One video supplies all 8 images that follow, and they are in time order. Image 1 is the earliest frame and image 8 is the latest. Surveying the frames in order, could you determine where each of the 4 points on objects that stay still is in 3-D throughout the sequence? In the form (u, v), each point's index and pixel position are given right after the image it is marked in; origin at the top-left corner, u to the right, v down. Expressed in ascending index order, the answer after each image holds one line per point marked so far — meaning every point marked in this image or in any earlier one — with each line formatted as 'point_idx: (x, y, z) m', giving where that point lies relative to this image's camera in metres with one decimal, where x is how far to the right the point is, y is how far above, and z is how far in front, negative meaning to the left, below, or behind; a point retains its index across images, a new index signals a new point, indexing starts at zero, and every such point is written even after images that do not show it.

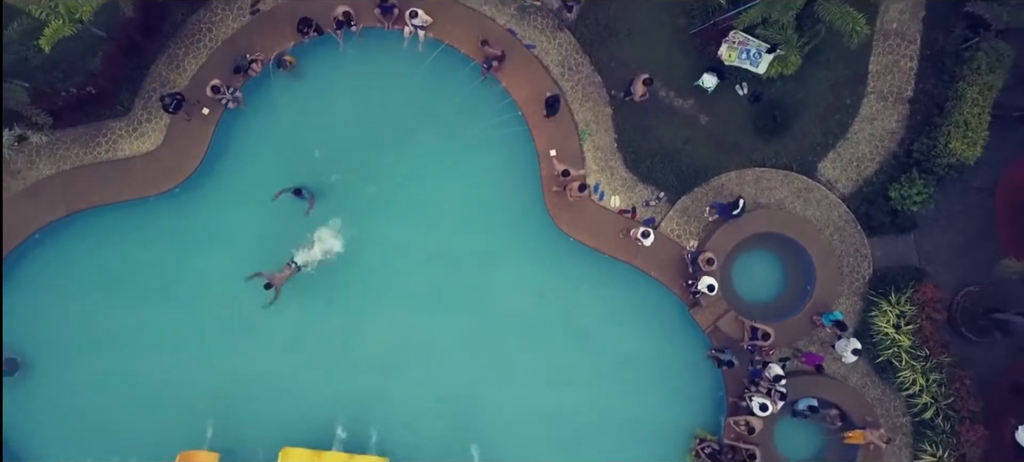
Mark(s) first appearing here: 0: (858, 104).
0: (+6.3, +2.3, +15.9) m
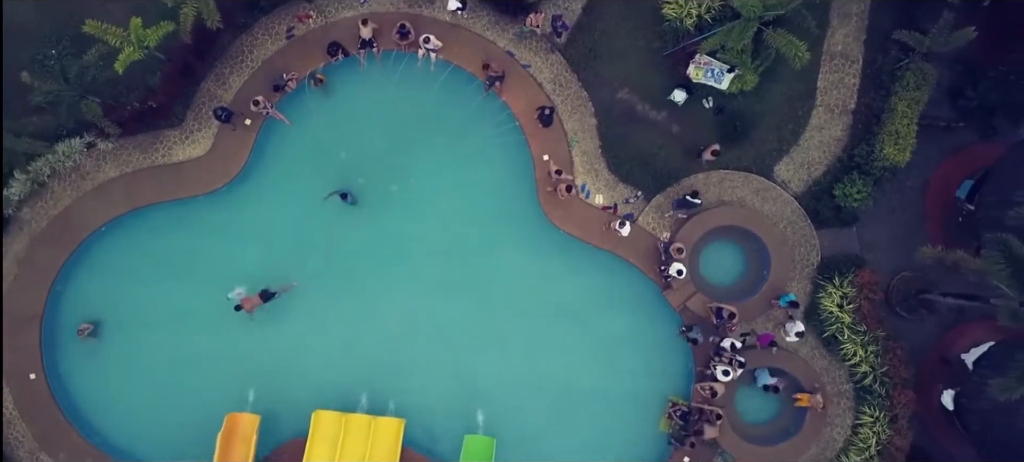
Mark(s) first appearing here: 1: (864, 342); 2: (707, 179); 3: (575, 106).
0: (+6.3, +2.4, +18.5) m
1: (+7.1, -2.2, +17.6) m
2: (+4.1, +1.1, +18.5) m
3: (+1.3, +2.6, +18.6) m
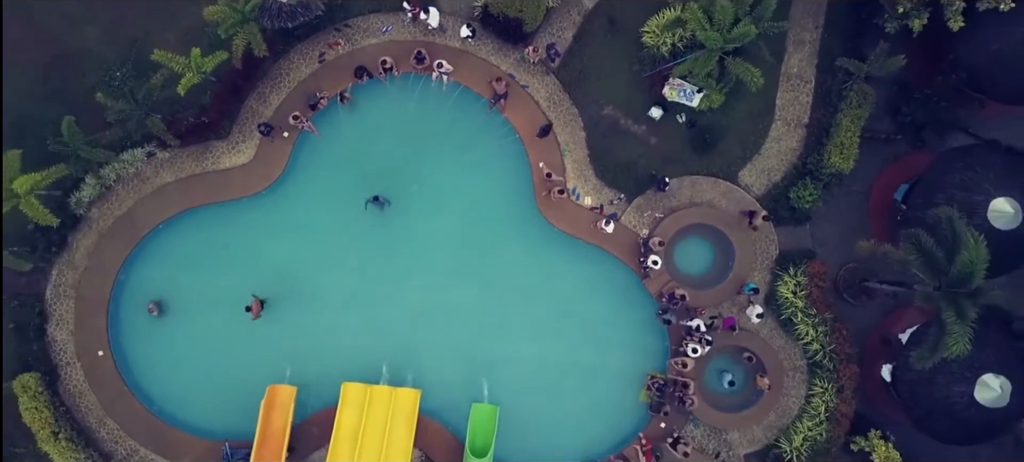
0: (+6.3, +2.5, +21.5) m
1: (+7.1, -2.1, +20.6) m
2: (+4.1, +1.2, +21.5) m
3: (+1.4, +2.7, +21.6) m
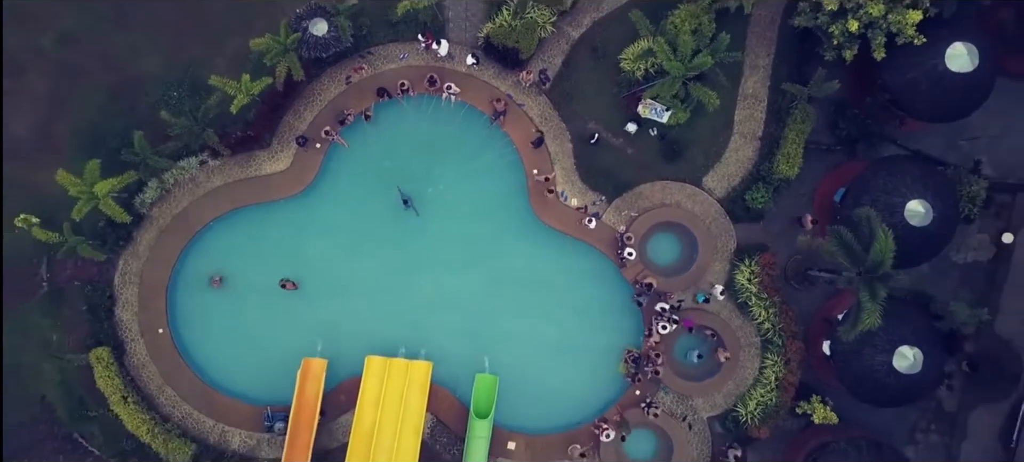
0: (+6.2, +2.6, +25.4) m
1: (+7.0, -2.0, +24.5) m
2: (+4.0, +1.3, +25.4) m
3: (+1.3, +2.8, +25.4) m
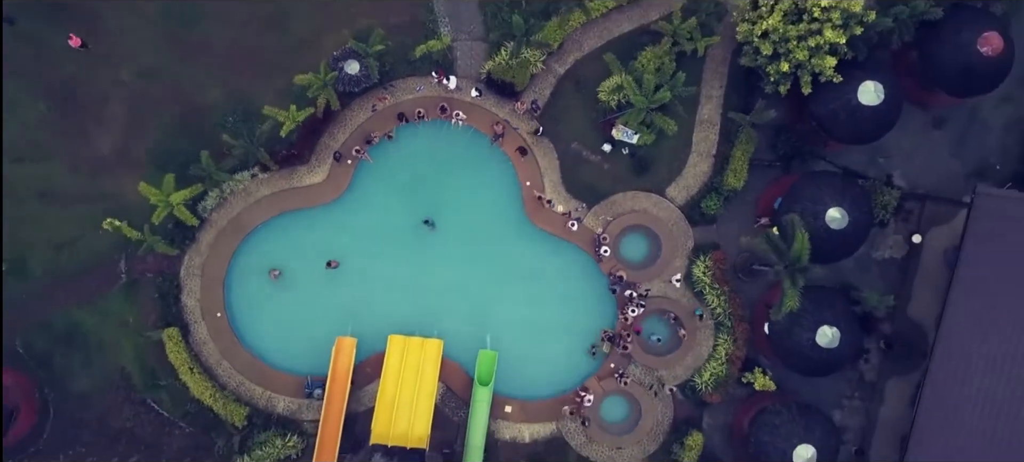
0: (+6.1, +2.6, +30.8) m
1: (+6.9, -2.1, +29.9) m
2: (+3.9, +1.2, +30.8) m
3: (+1.2, +2.7, +30.8) m
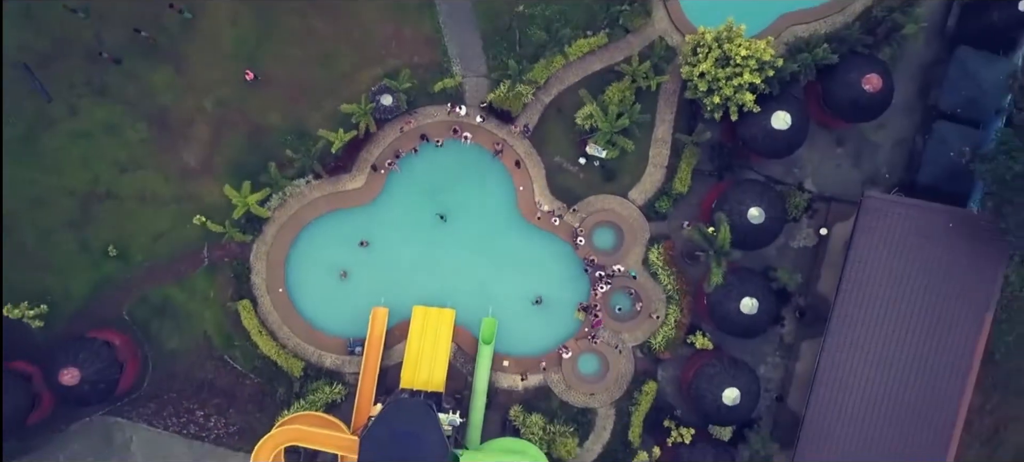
0: (+6.0, +2.8, +39.5) m
1: (+6.8, -1.9, +38.6) m
2: (+3.8, +1.4, +39.5) m
3: (+1.0, +3.0, +39.6) m
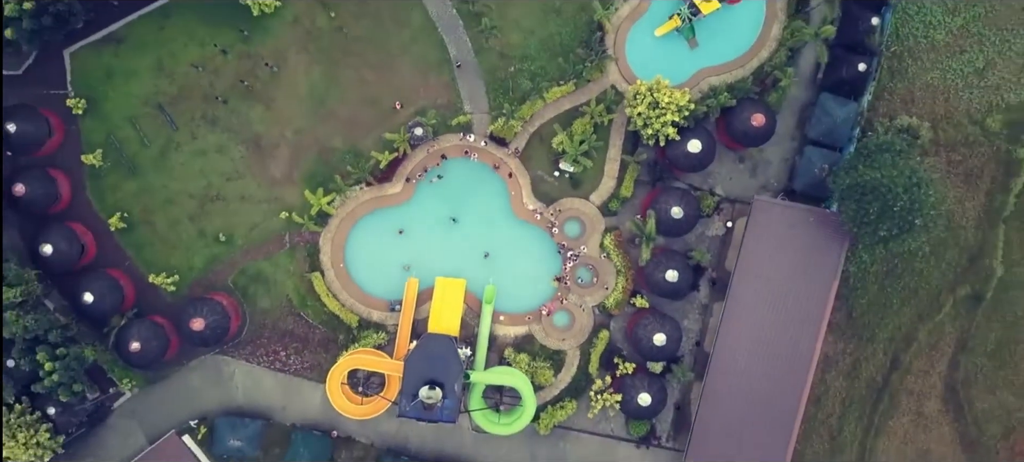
0: (+5.6, +3.3, +55.2) m
1: (+6.4, -1.4, +54.3) m
2: (+3.5, +1.9, +55.2) m
3: (+0.7, +3.5, +55.3) m
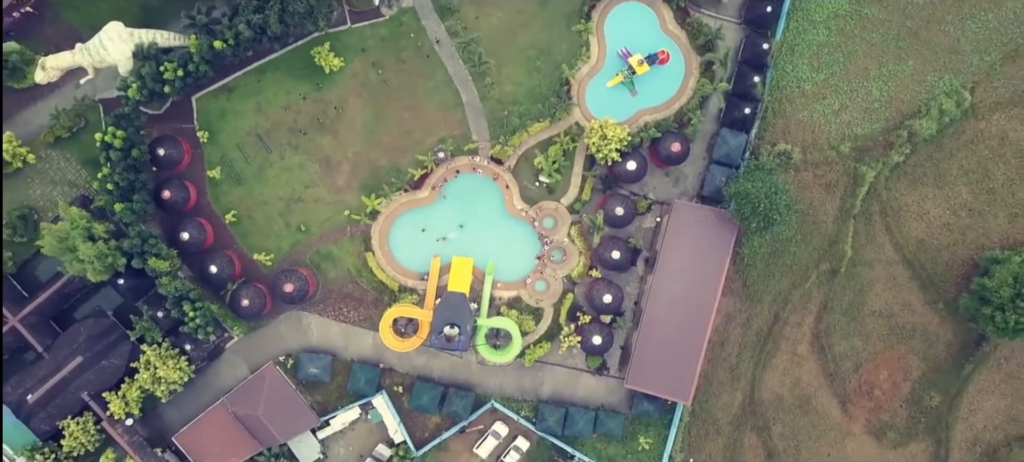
0: (+5.1, +3.9, +78.4) m
1: (+5.9, -0.8, +77.5) m
2: (+2.9, +2.5, +78.4) m
3: (+0.2, +4.1, +78.5) m
